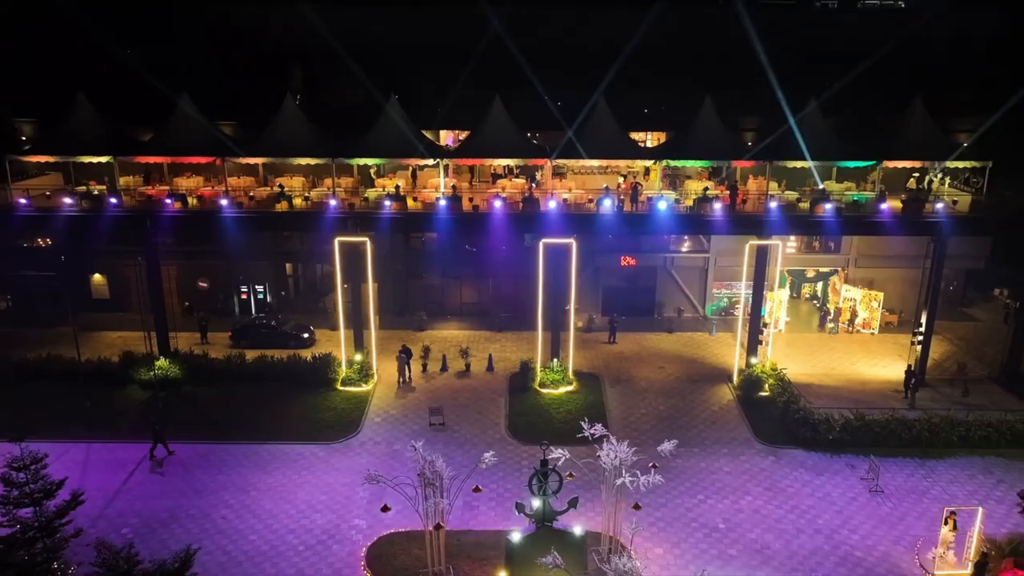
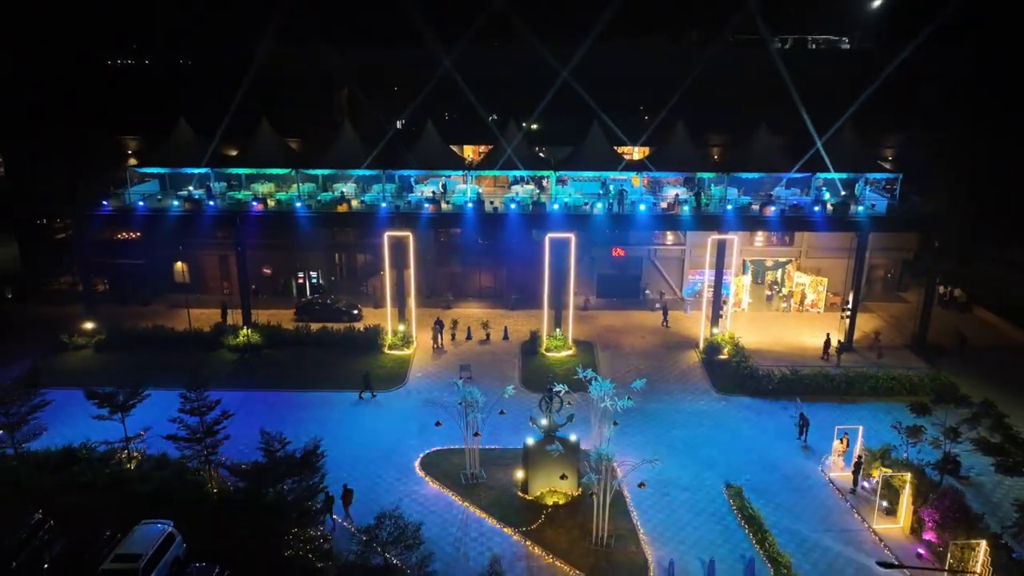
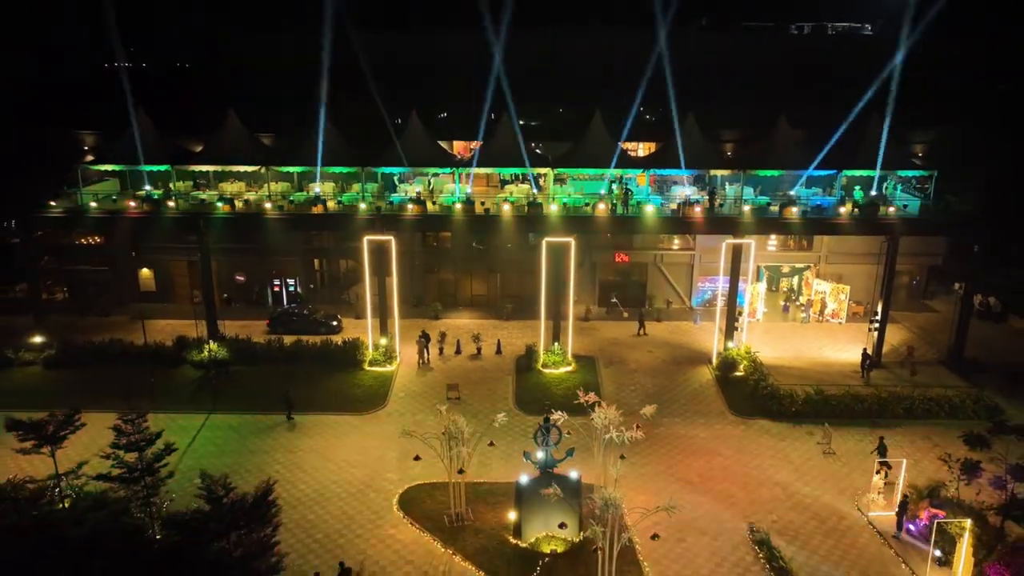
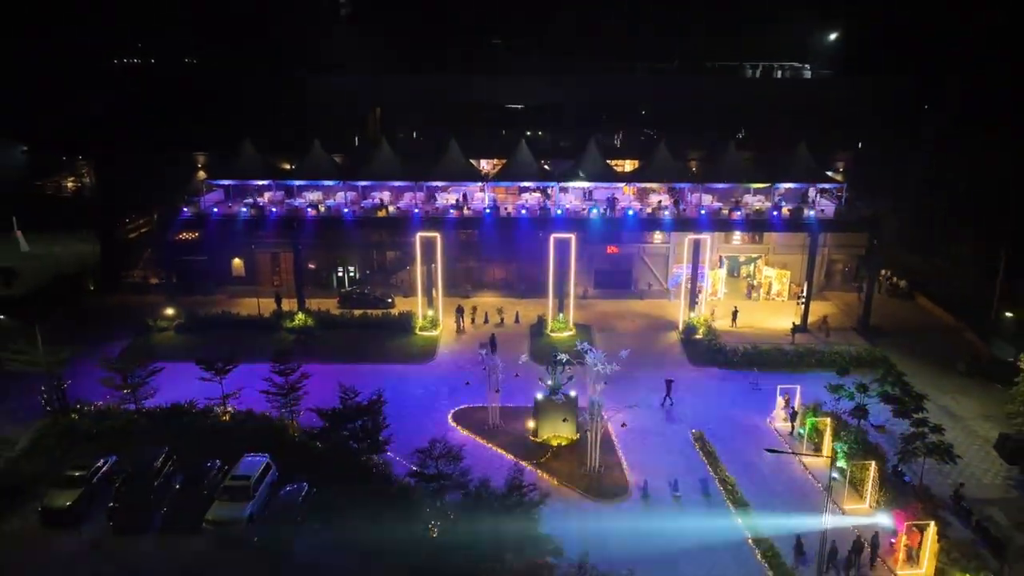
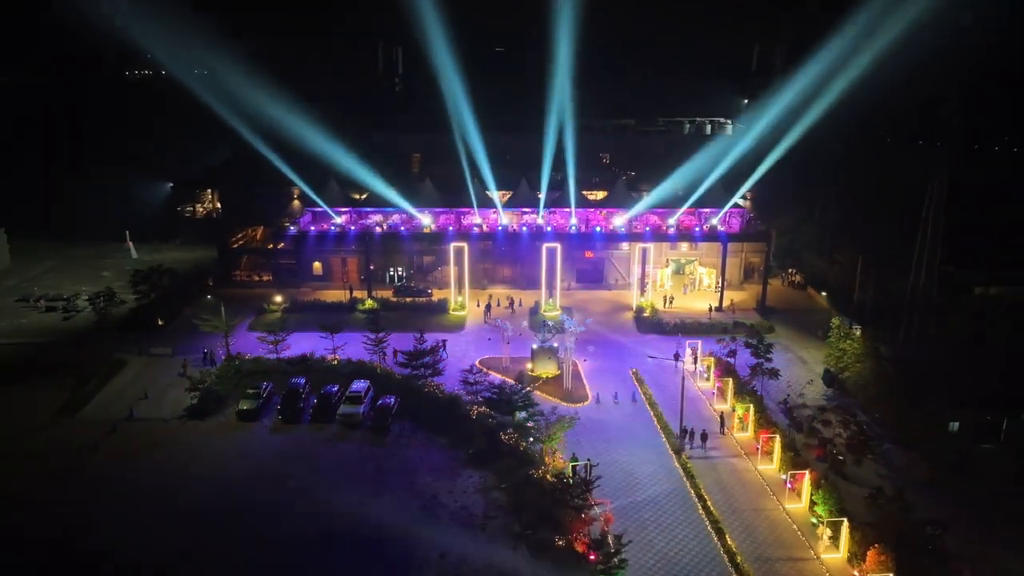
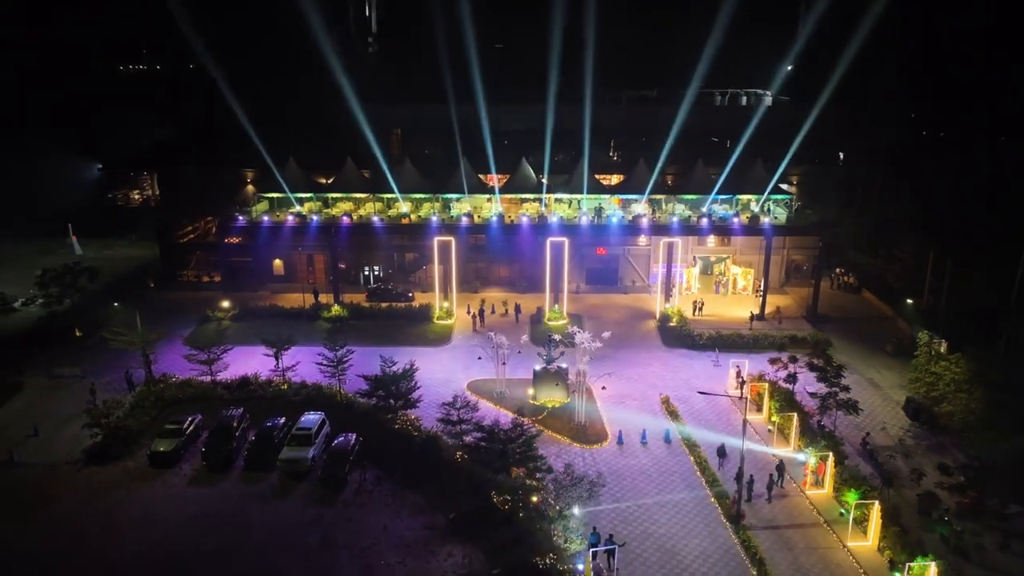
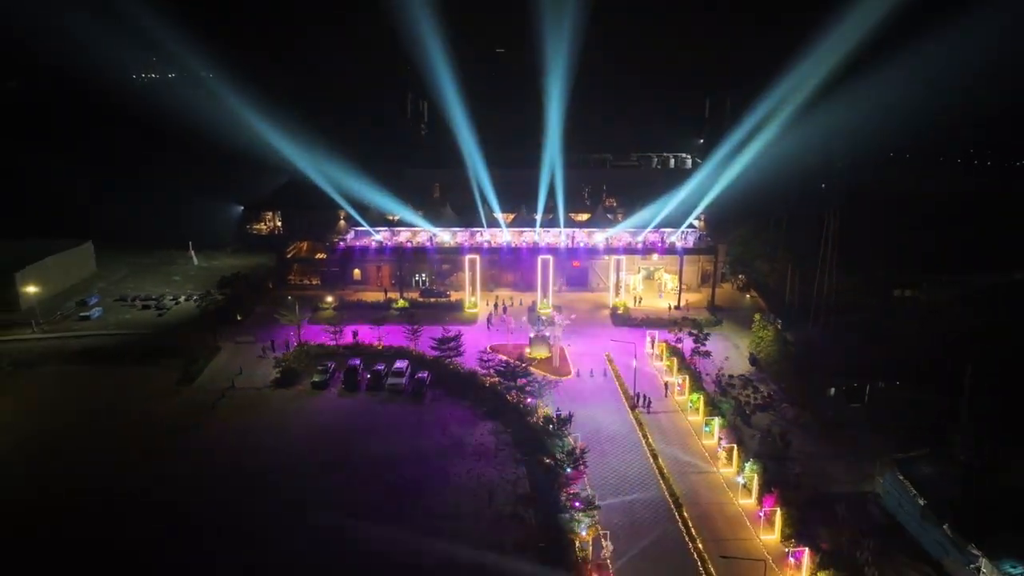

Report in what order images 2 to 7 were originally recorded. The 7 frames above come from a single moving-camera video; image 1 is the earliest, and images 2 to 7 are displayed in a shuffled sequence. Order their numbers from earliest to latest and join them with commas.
3, 2, 4, 6, 5, 7
